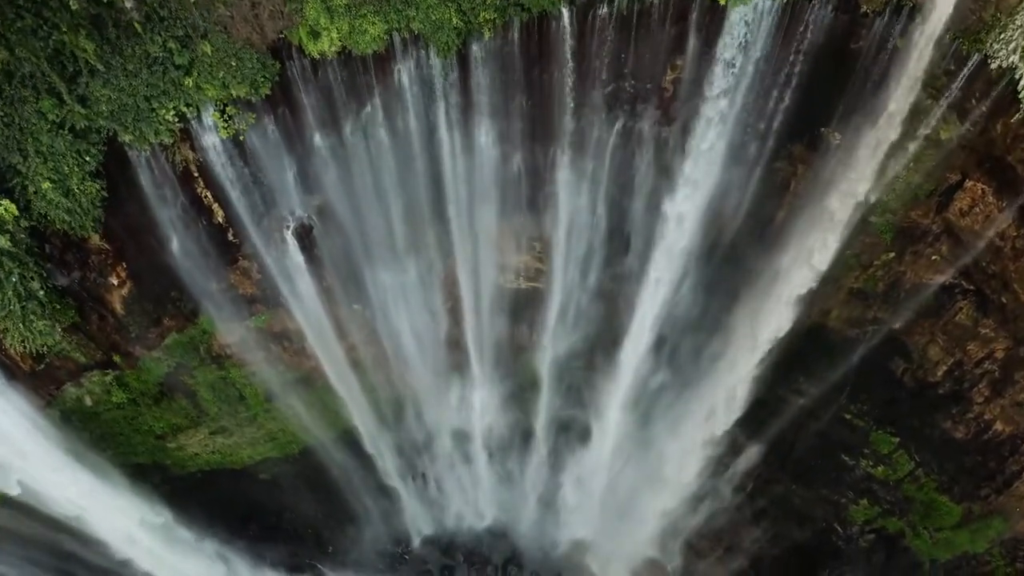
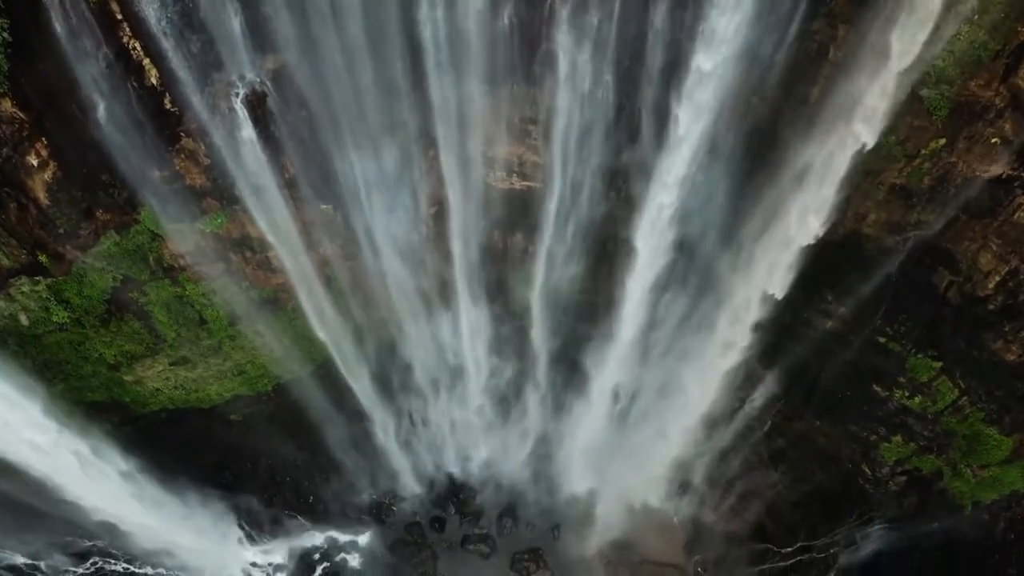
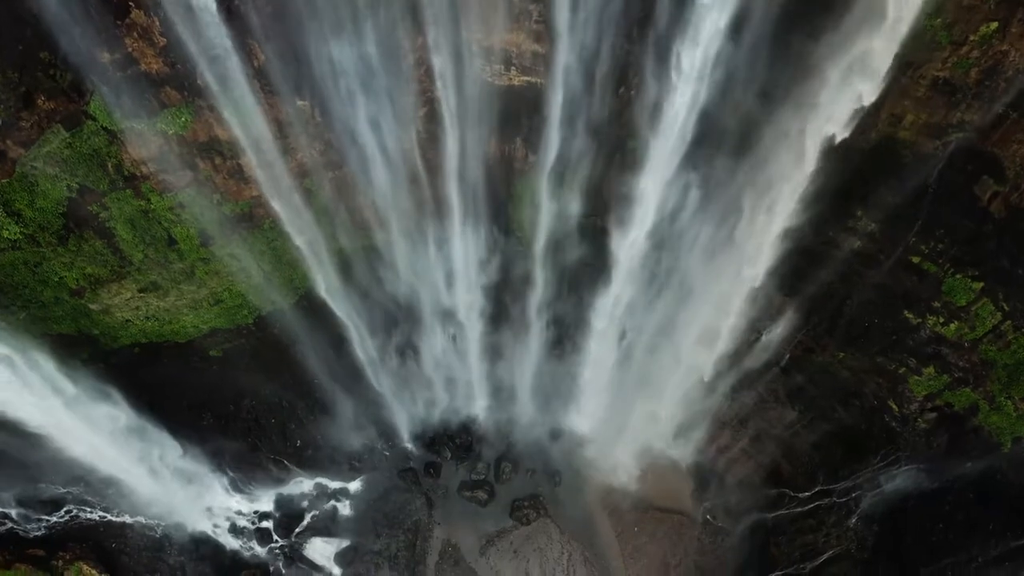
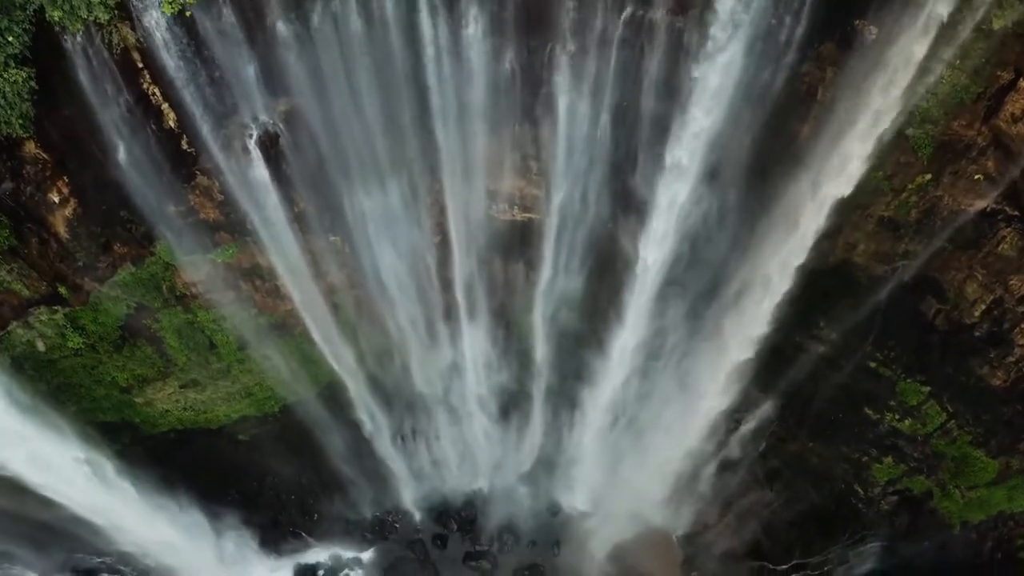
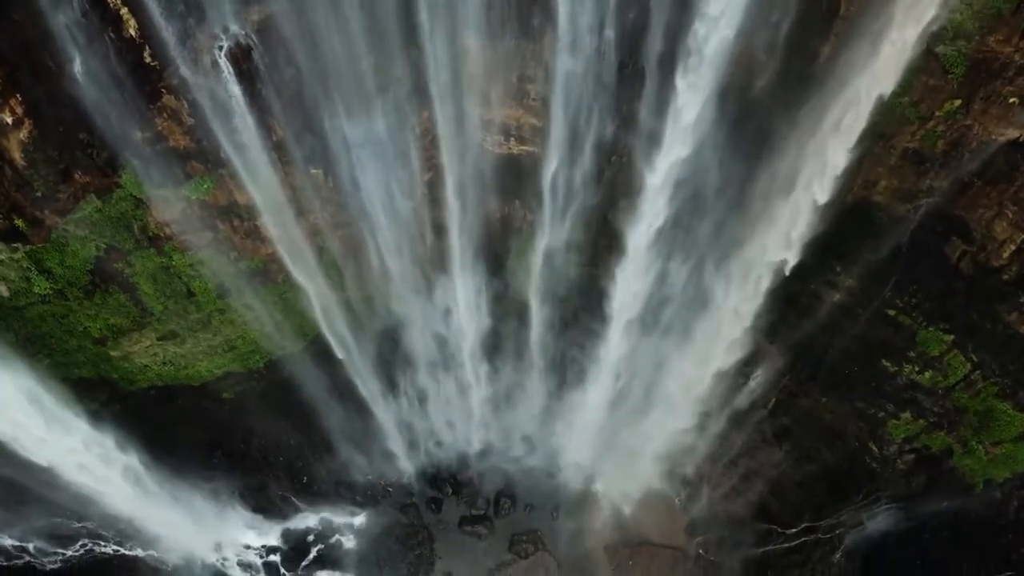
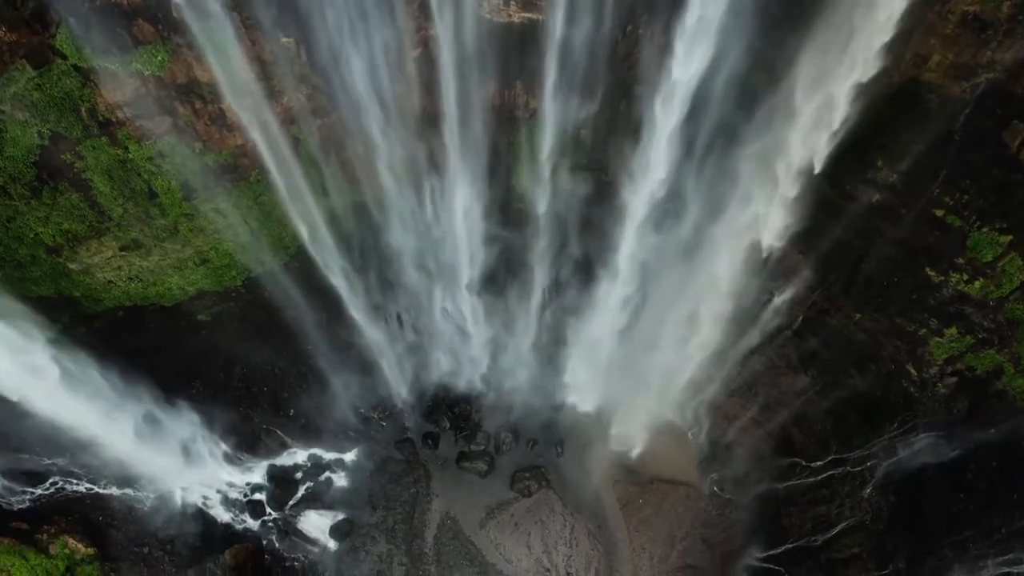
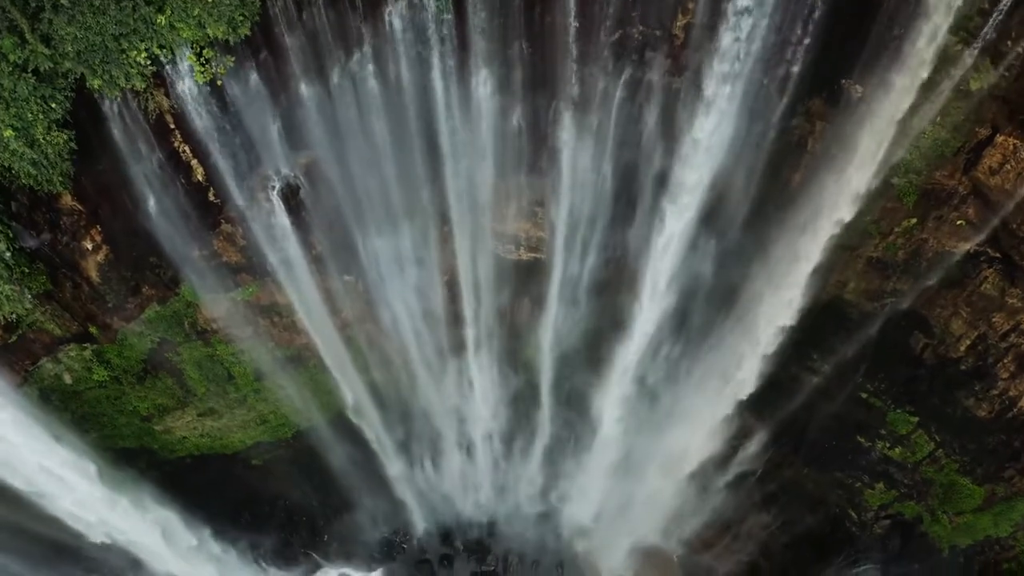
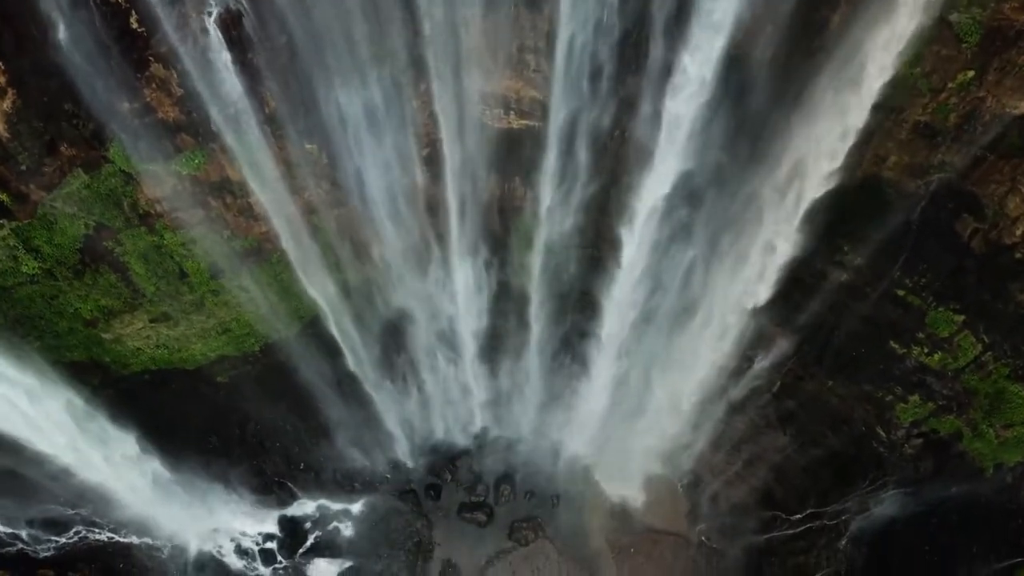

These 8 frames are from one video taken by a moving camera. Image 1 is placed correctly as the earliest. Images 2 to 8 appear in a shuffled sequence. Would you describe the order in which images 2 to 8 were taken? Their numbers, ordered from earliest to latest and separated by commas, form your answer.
7, 4, 2, 5, 8, 3, 6
